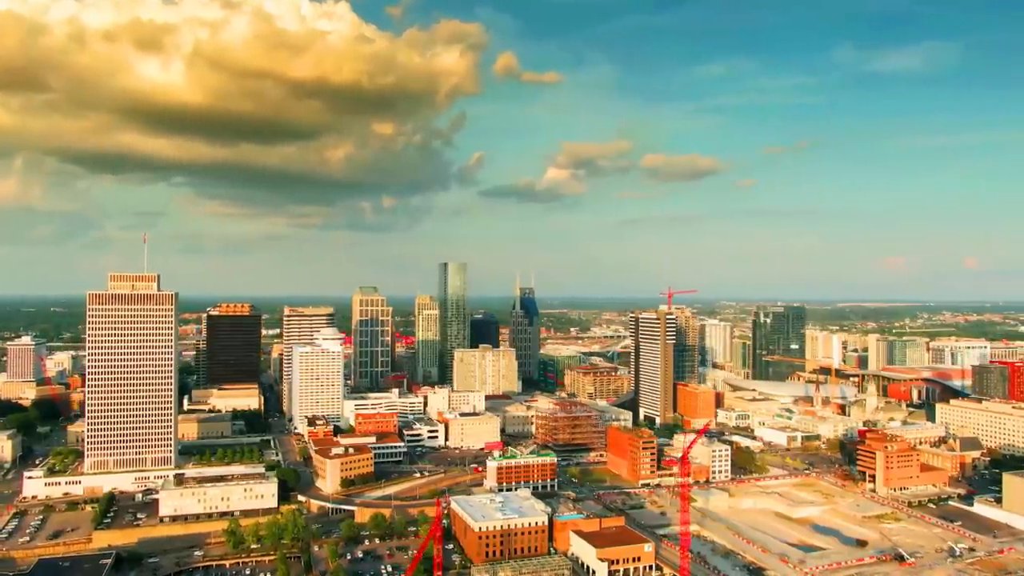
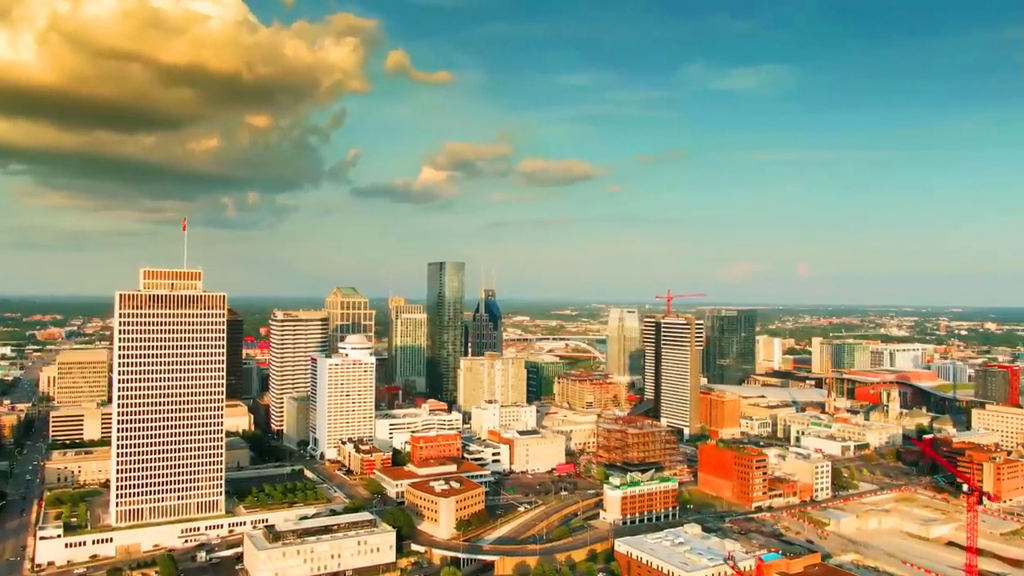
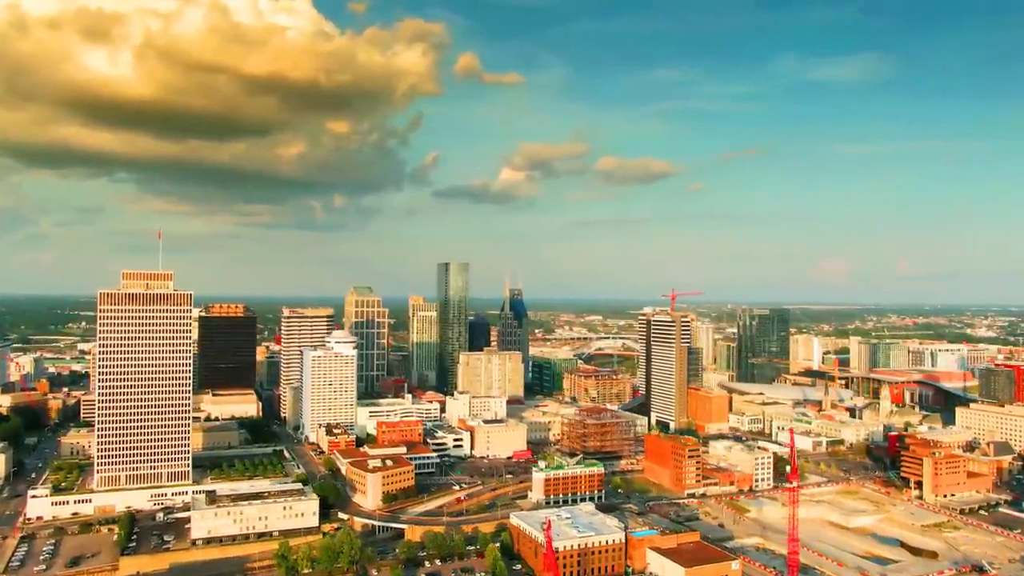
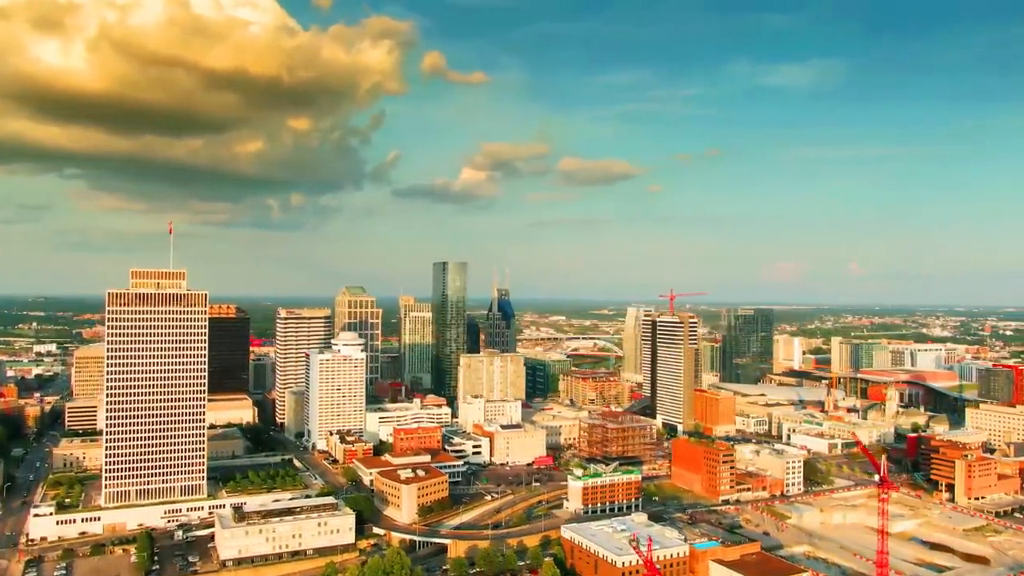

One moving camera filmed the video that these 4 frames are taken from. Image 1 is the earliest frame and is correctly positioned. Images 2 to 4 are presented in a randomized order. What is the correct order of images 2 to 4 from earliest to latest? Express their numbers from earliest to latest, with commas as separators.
3, 4, 2
